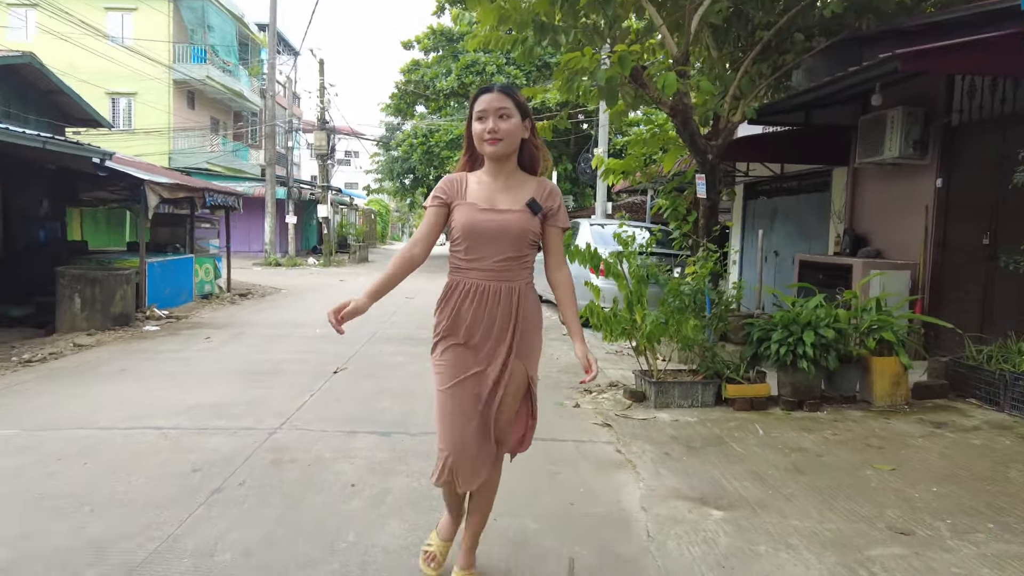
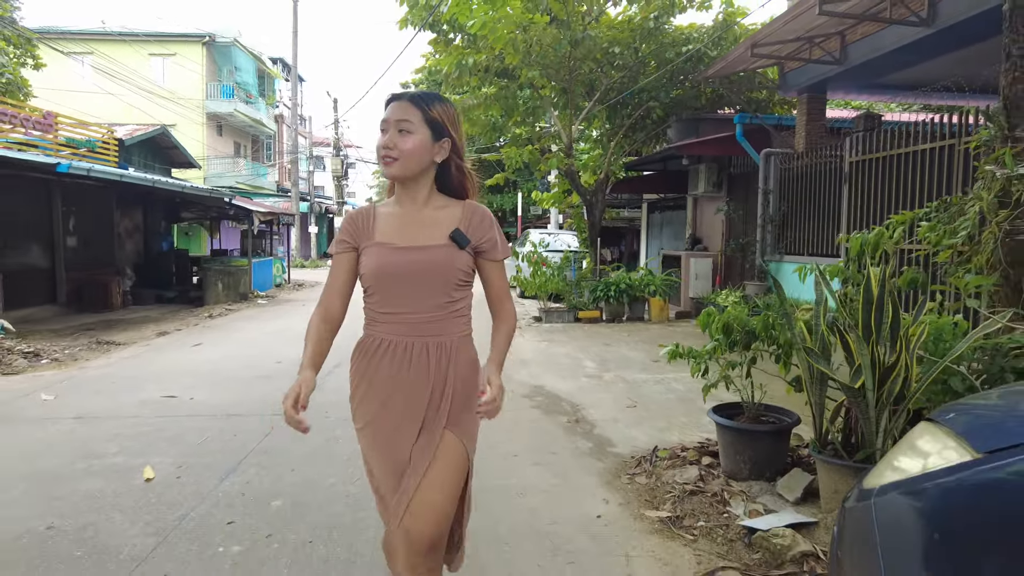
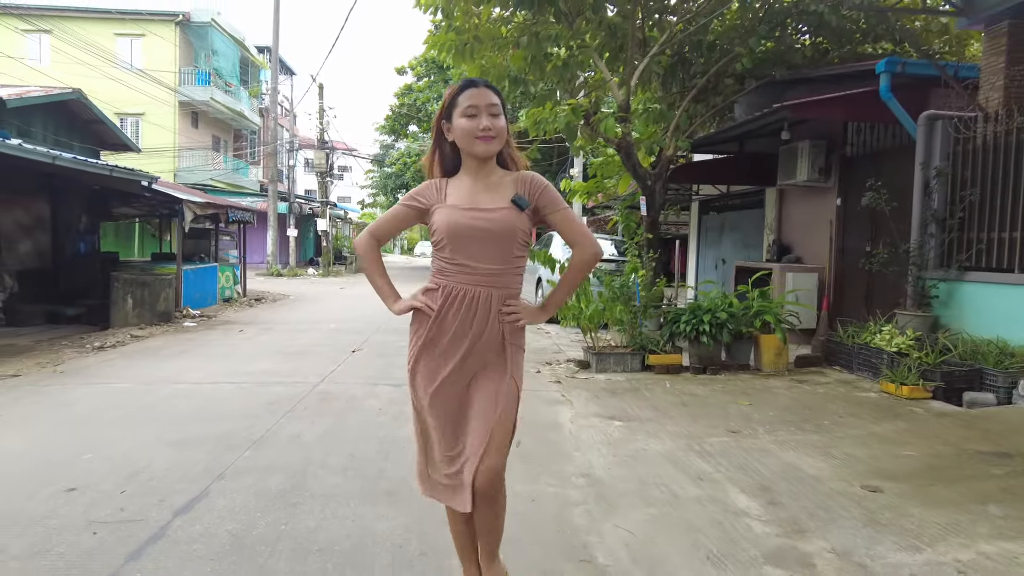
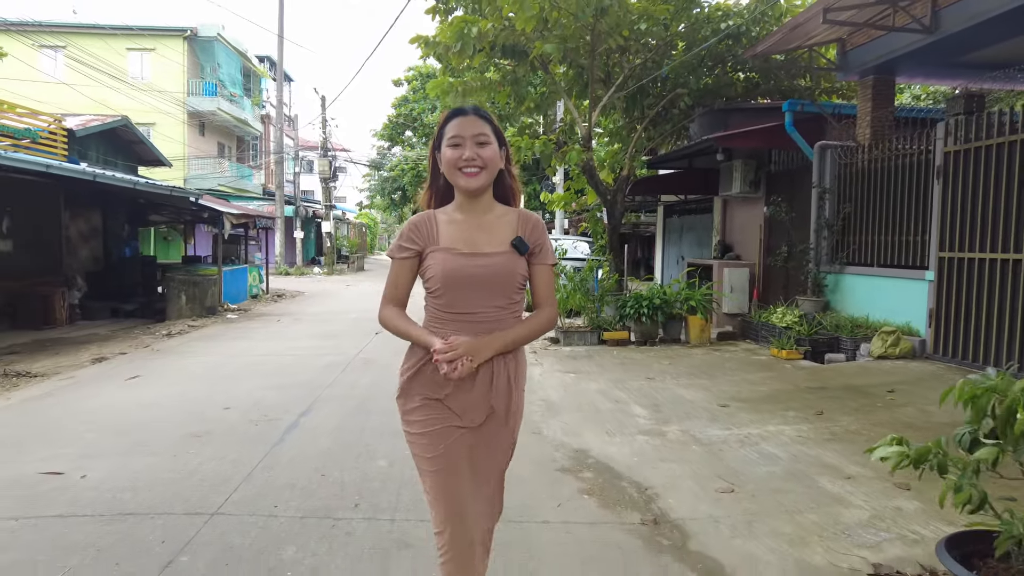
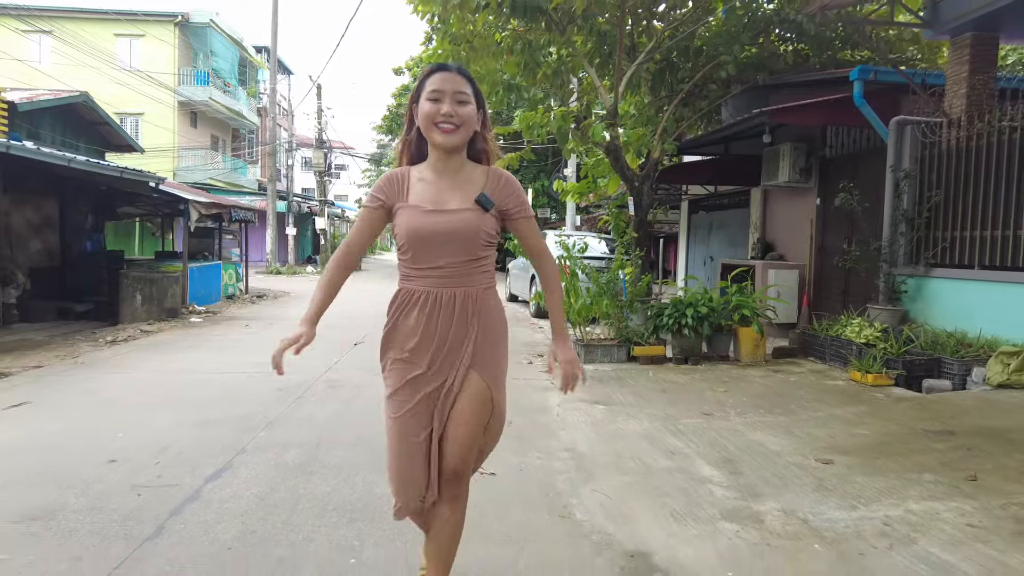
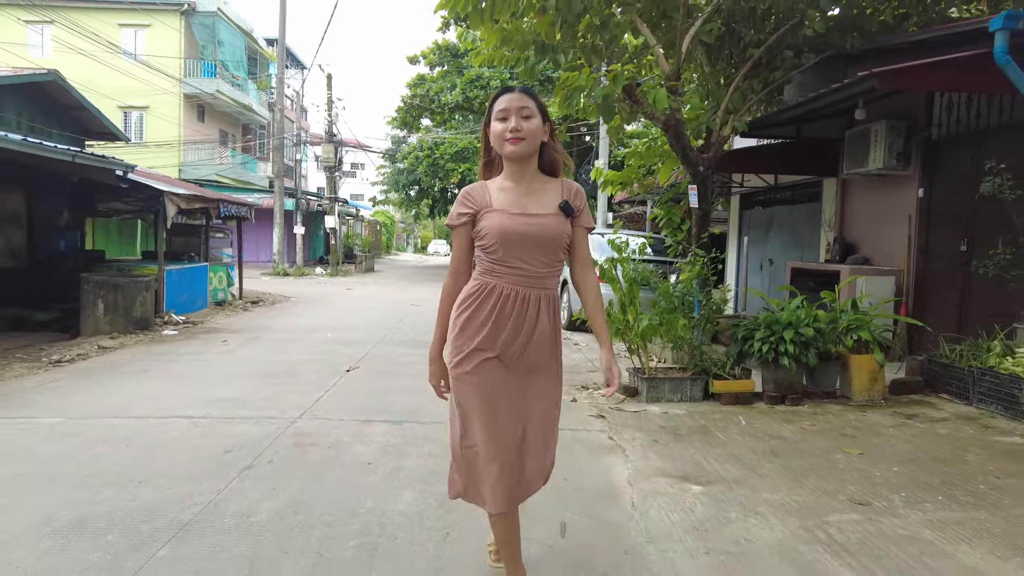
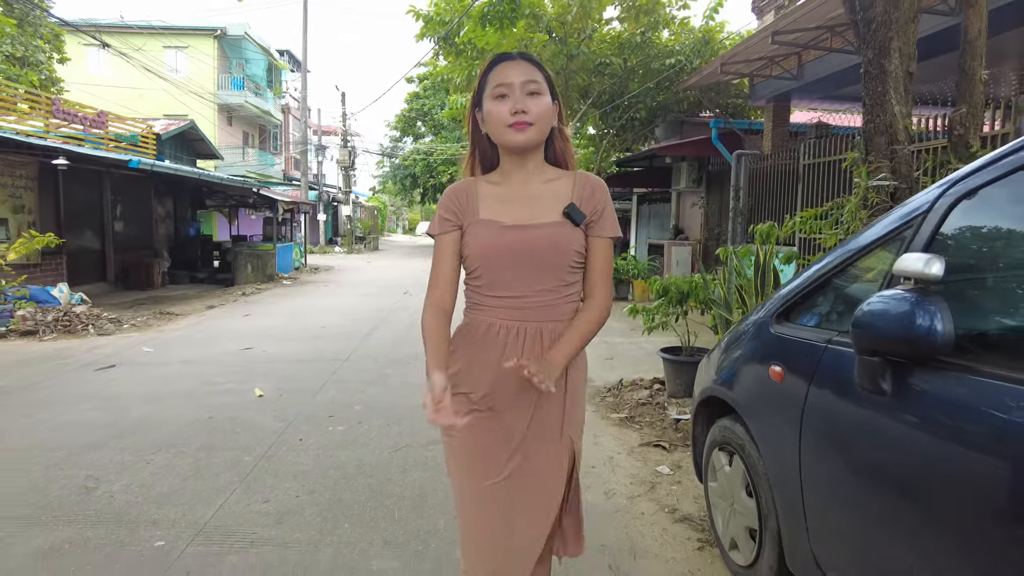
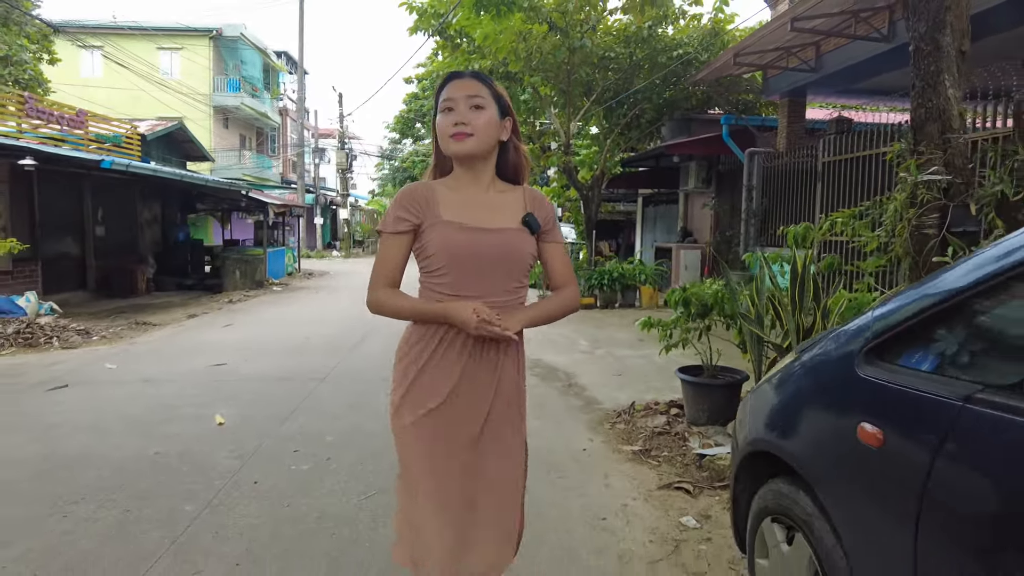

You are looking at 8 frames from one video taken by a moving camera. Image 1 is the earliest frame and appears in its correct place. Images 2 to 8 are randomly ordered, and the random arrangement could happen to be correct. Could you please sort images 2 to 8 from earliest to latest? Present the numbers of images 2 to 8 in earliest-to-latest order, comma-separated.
6, 3, 5, 4, 2, 8, 7
